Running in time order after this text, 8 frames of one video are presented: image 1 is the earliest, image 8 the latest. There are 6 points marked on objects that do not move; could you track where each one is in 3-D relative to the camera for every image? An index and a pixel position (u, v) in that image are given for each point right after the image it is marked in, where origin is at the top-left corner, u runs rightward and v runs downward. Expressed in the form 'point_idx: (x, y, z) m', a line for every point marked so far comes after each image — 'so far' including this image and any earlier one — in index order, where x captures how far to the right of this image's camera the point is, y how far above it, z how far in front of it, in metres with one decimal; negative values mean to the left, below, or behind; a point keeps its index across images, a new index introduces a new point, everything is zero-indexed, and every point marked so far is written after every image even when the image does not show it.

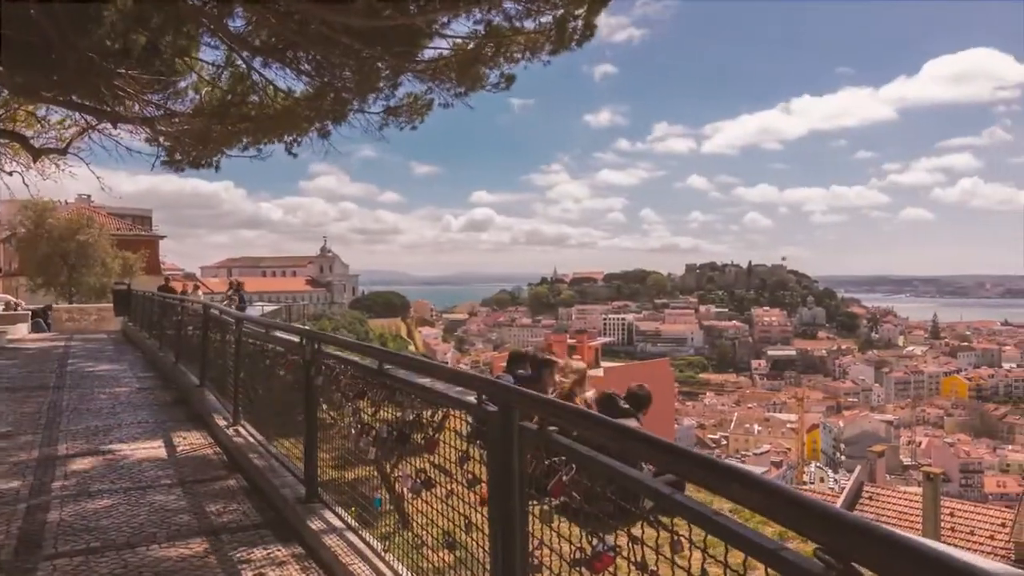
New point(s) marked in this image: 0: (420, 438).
0: (-0.7, -1.2, +6.0) m
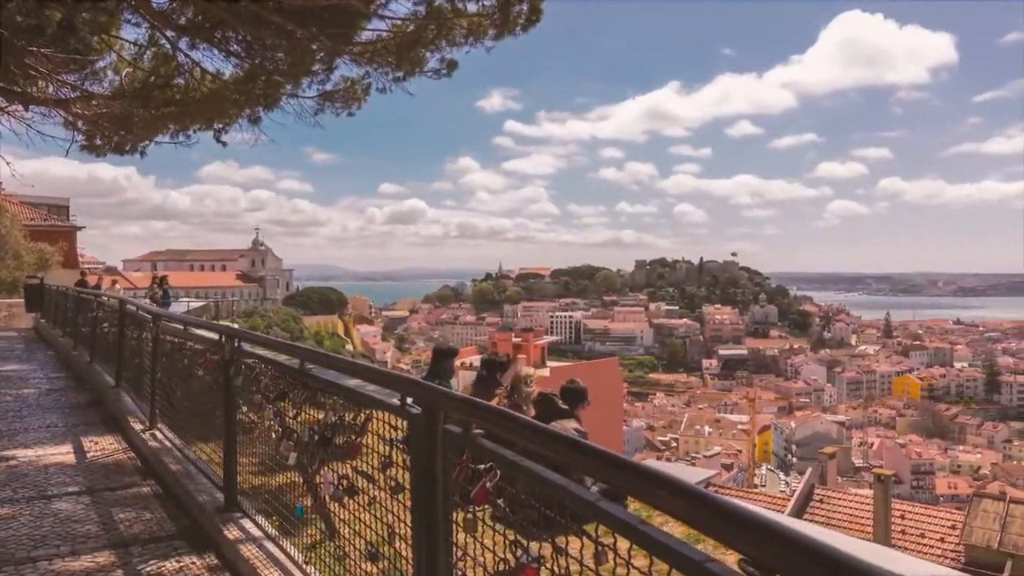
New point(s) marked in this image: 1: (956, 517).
0: (-1.3, -1.1, +5.5) m
1: (+4.7, -2.4, +7.8) m
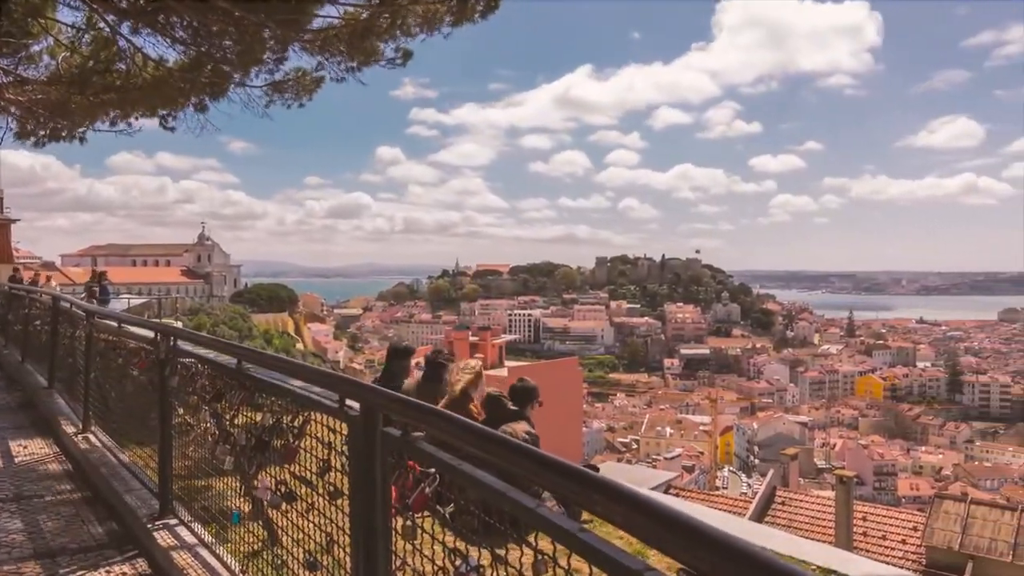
0: (-1.6, -1.1, +5.2) m
1: (+4.3, -2.4, +7.7) m
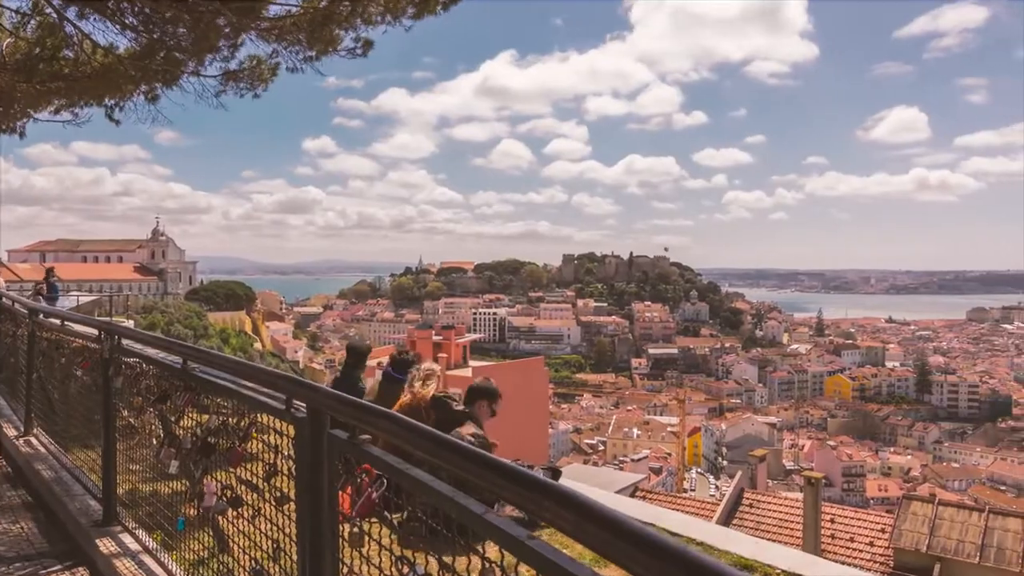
0: (-1.9, -1.1, +5.0) m
1: (+3.9, -2.4, +7.6) m
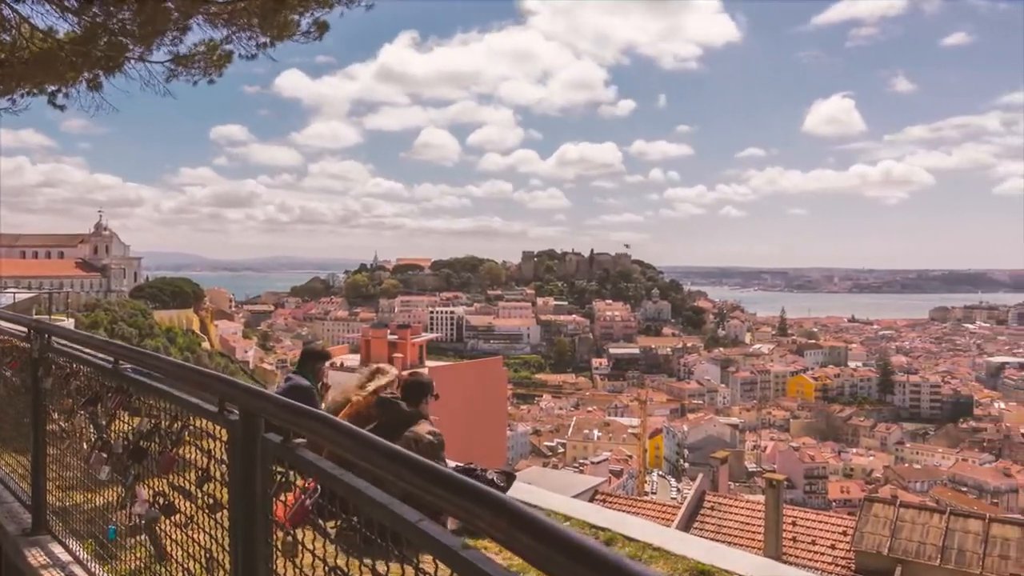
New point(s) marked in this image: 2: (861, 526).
0: (-2.3, -1.1, +4.7) m
1: (+3.4, -2.4, +7.5) m
2: (+3.3, -2.3, +7.0) m
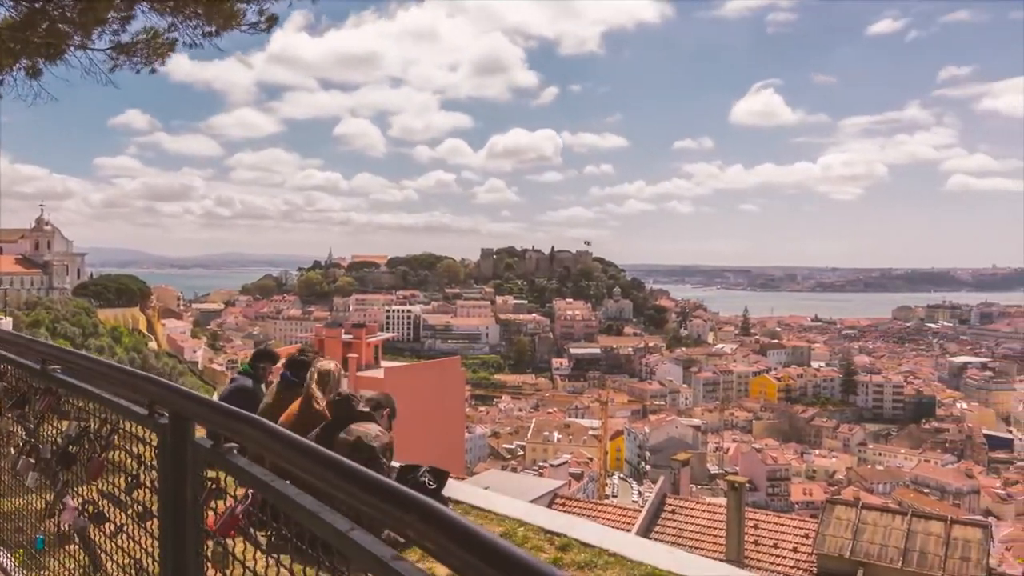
0: (-2.6, -1.1, +4.4) m
1: (+3.0, -2.4, +7.4) m
2: (+2.9, -2.3, +6.9) m
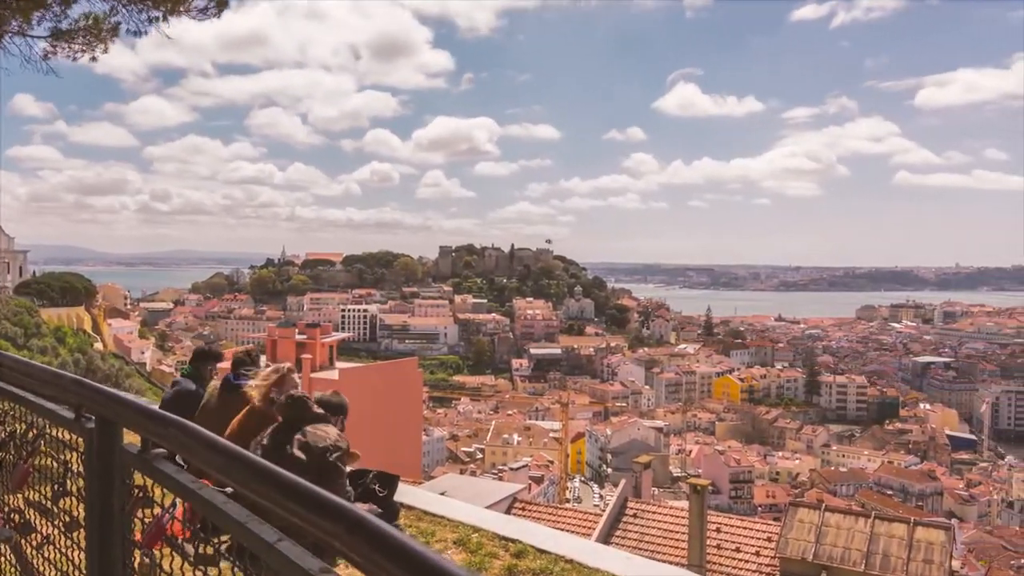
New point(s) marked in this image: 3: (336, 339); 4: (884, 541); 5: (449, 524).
0: (-3.0, -1.1, +4.2) m
1: (+2.6, -2.4, +7.3) m
2: (+2.5, -2.3, +6.7) m
3: (-3.1, -0.8, +12.2) m
4: (+3.3, -2.2, +6.4) m
5: (-0.5, -1.9, +6.0) m
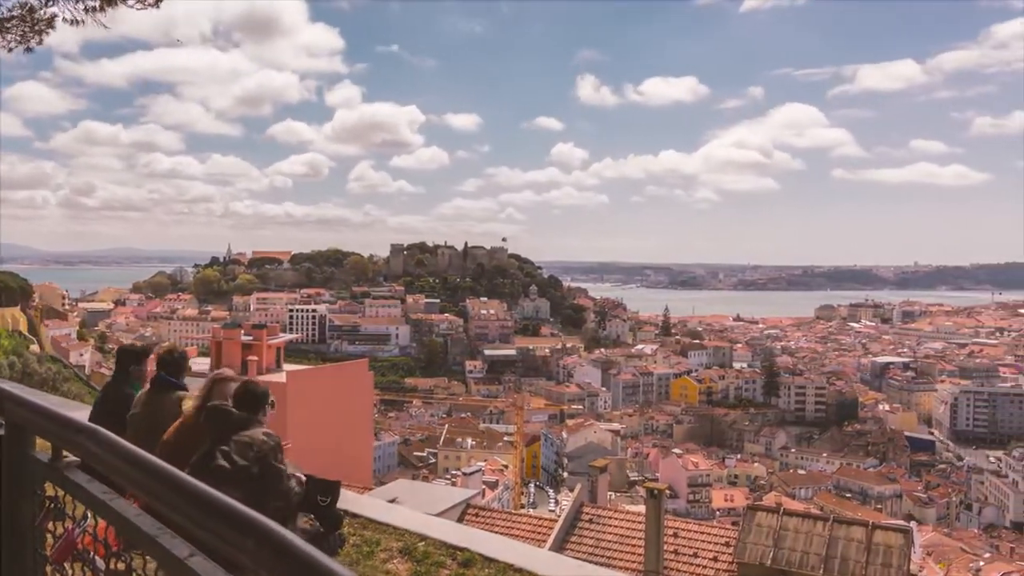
0: (-3.3, -1.0, +3.9) m
1: (+2.2, -2.4, +7.2) m
2: (+2.1, -2.3, +6.6) m
3: (-3.6, -0.8, +11.9) m
4: (+2.8, -2.2, +6.2) m
5: (-0.9, -1.9, +5.8) m
